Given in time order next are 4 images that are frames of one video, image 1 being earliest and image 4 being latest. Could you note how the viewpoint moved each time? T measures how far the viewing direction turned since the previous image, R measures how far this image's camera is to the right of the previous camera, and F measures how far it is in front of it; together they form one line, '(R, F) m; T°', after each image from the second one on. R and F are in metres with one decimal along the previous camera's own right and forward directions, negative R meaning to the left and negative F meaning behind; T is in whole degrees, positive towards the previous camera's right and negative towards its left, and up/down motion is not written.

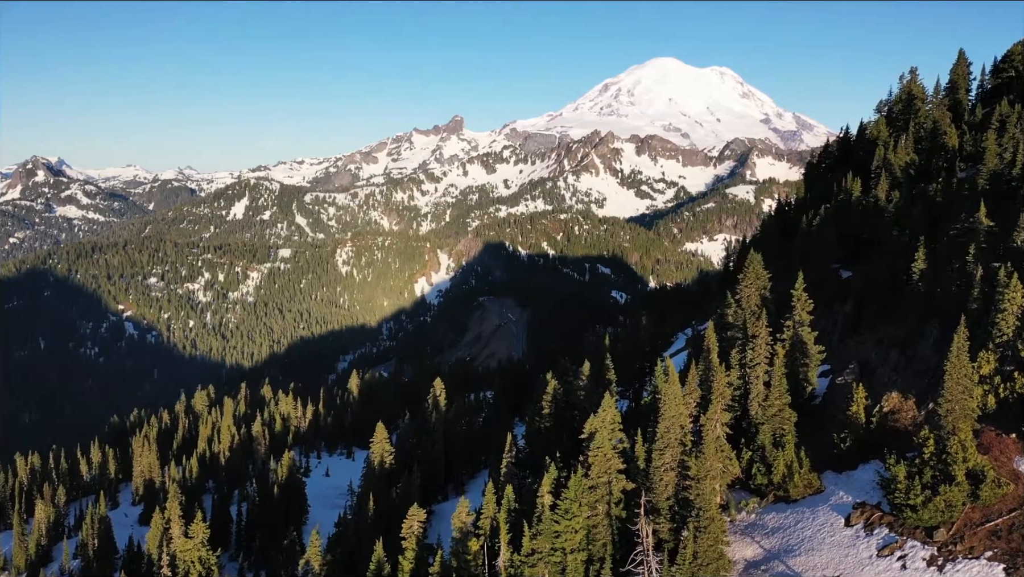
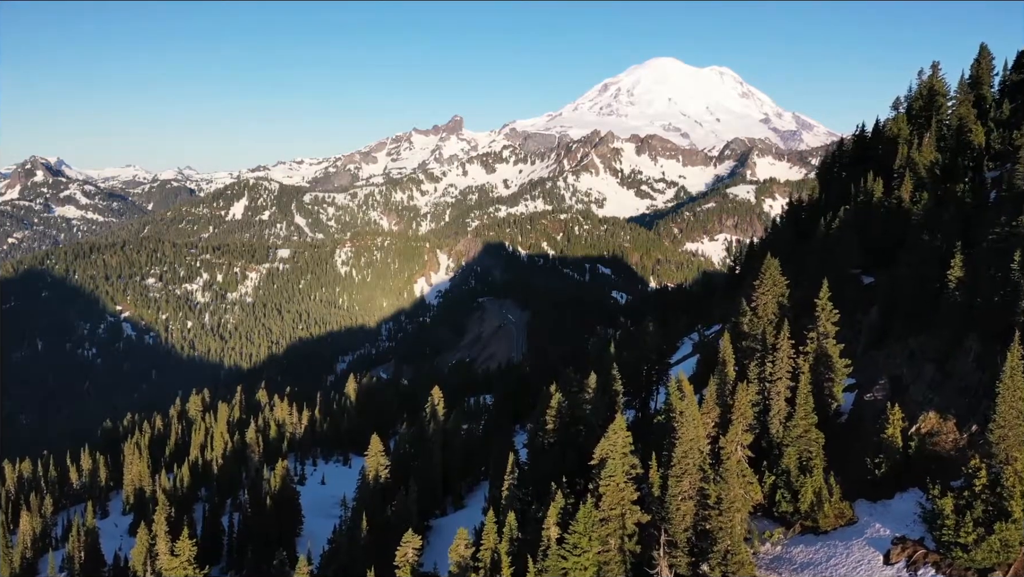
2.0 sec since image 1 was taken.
(0.0, +0.8) m; 0°
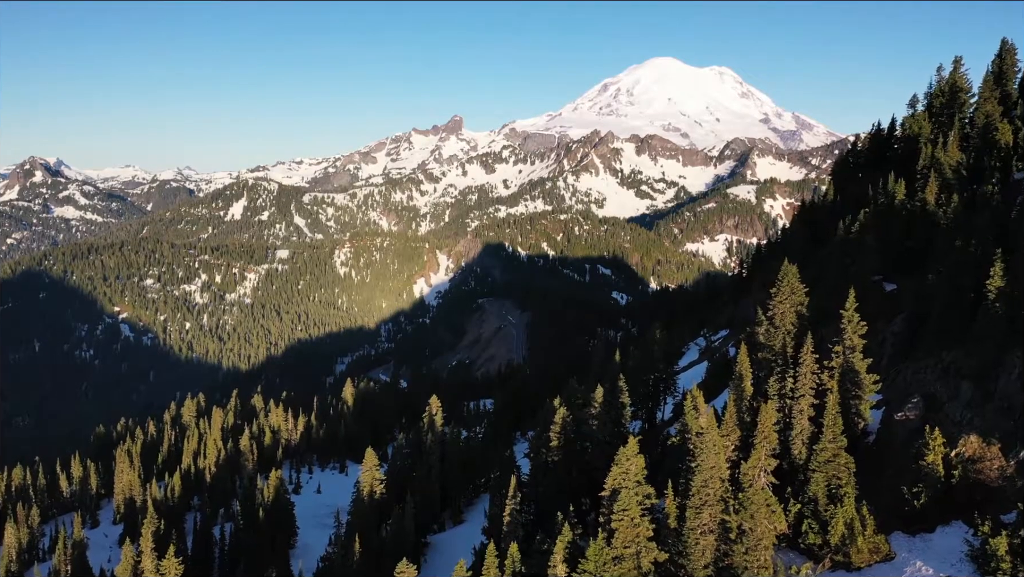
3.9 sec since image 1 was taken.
(0.0, +0.8) m; 0°
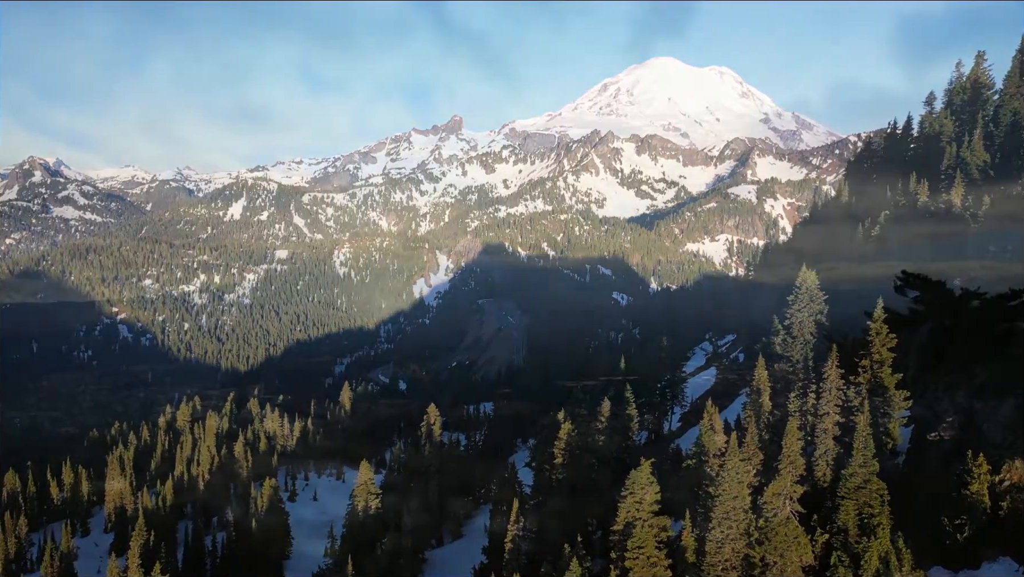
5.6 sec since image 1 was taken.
(0.0, +0.7) m; 0°
